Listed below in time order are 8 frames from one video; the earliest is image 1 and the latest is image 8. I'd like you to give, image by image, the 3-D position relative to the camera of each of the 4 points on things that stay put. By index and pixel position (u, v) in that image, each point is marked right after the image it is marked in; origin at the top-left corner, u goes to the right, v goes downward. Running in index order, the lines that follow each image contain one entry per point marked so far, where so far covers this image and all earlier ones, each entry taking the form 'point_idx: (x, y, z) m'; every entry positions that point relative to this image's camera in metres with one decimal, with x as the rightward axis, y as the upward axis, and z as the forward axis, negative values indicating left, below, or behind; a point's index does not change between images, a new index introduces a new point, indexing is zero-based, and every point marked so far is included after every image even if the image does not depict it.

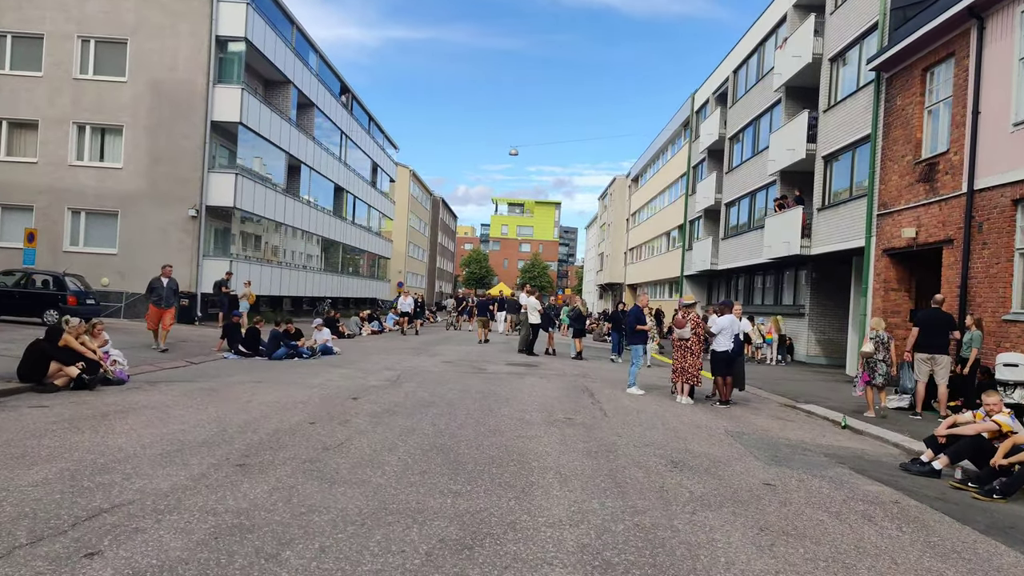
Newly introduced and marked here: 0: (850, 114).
0: (+7.6, +3.9, +17.9) m
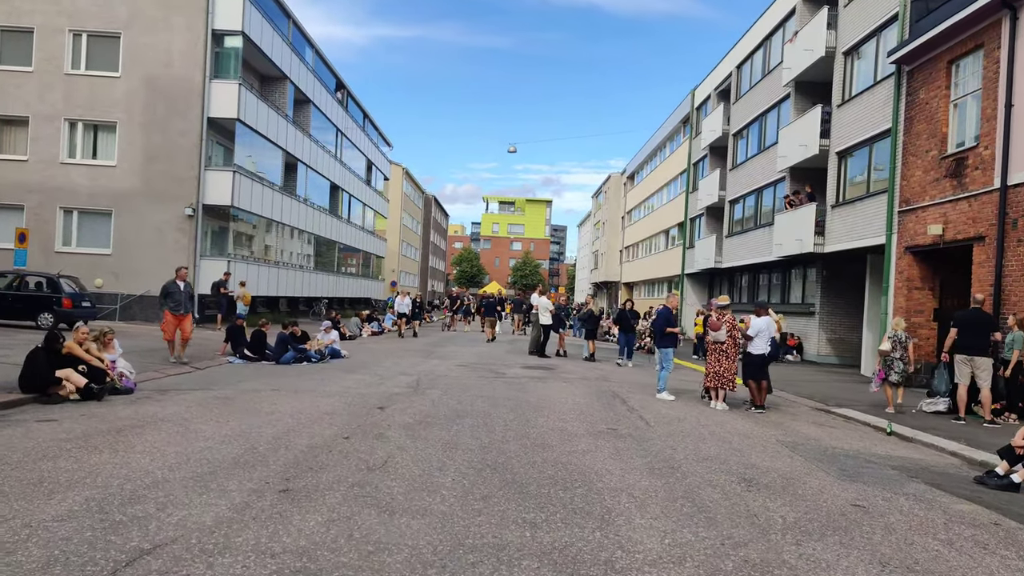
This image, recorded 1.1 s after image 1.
0: (+7.8, +3.9, +17.5) m
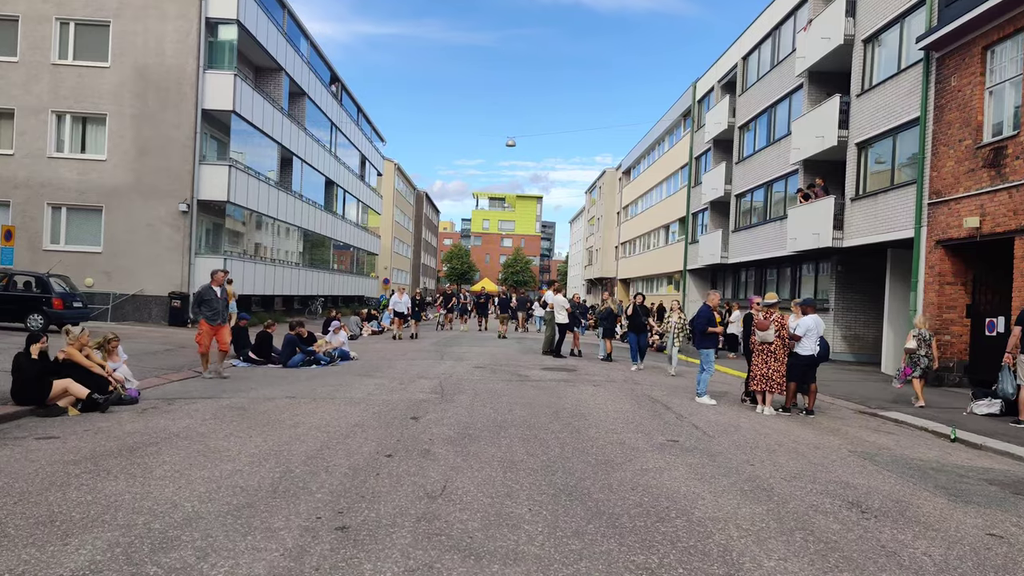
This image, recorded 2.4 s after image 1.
0: (+8.1, +4.0, +17.0) m
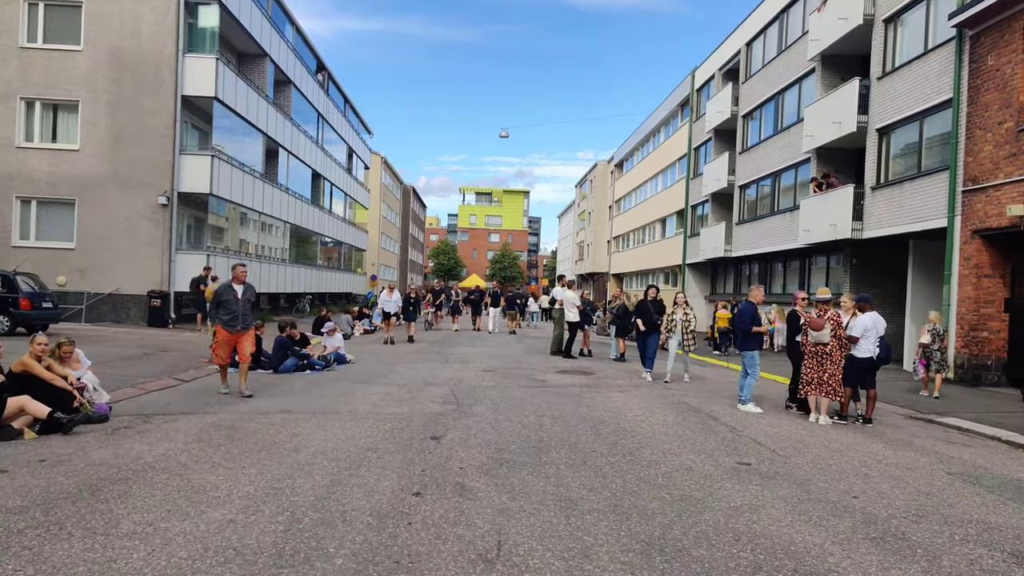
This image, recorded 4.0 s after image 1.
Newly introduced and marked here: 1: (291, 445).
0: (+8.2, +4.2, +16.0) m
1: (-1.6, -1.1, +5.8) m
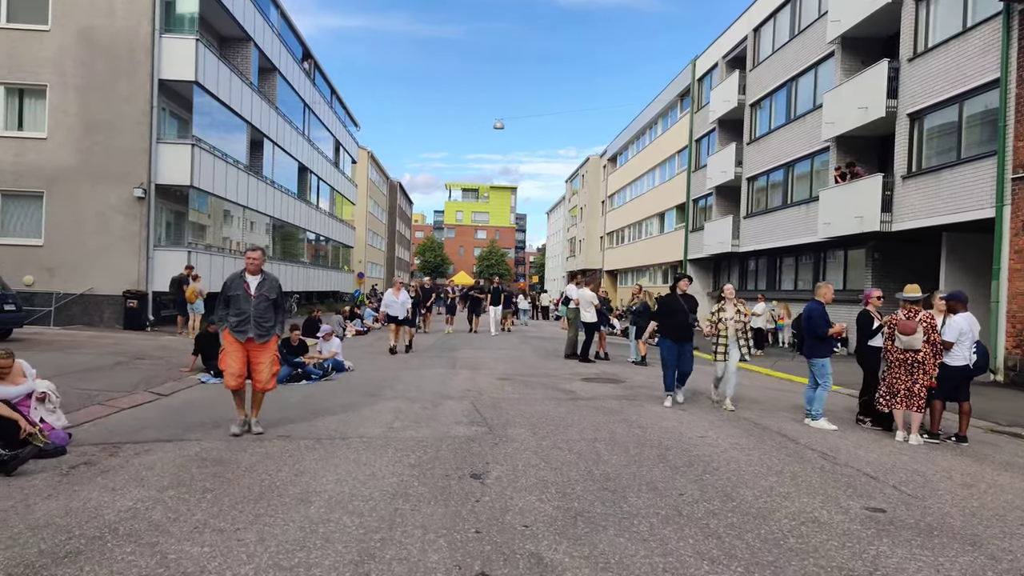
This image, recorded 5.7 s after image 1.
0: (+8.3, +4.3, +14.9) m
1: (-1.2, -1.2, +4.5) m
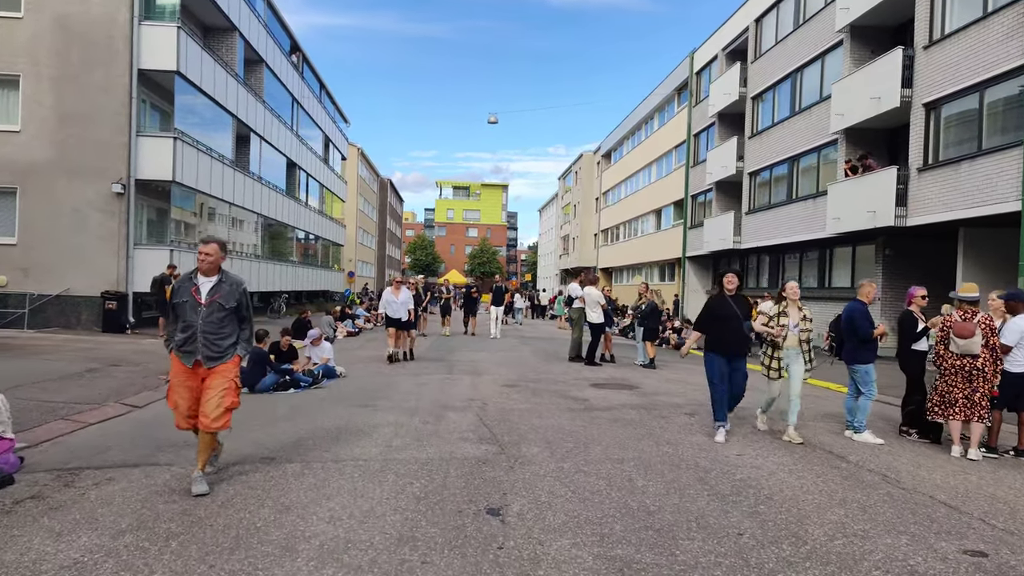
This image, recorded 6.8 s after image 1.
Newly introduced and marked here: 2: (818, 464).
0: (+8.3, +4.3, +14.2) m
1: (-1.1, -1.2, +3.7) m
2: (+2.2, -1.3, +5.7) m
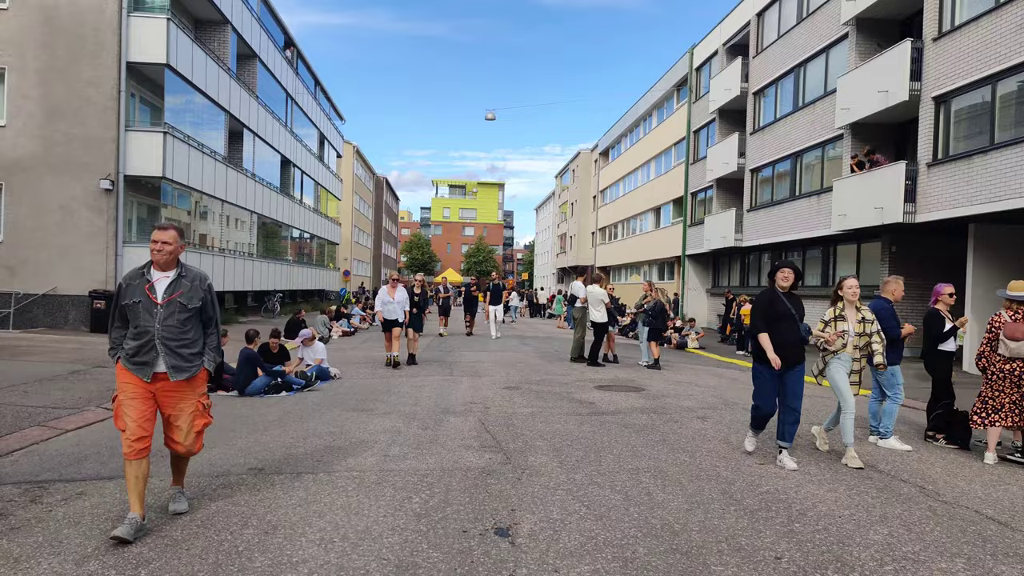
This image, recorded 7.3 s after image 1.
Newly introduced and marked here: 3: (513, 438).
0: (+8.3, +4.3, +13.9) m
1: (-1.0, -1.2, +3.3) m
2: (+2.2, -1.2, +5.3) m
3: (0.0, -1.2, +6.2) m
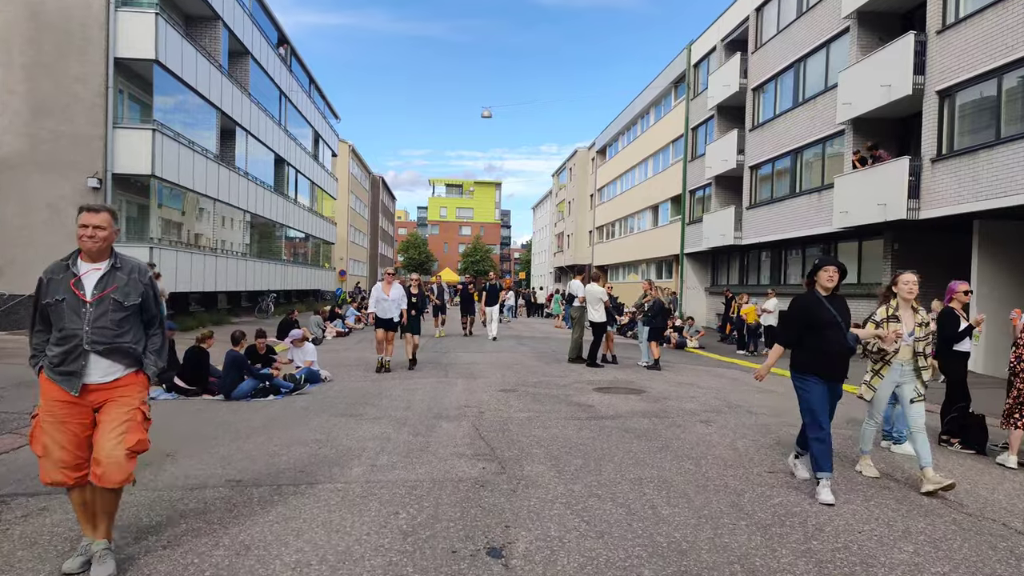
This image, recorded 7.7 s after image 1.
0: (+8.2, +4.4, +13.6) m
1: (-1.1, -1.2, +3.0) m
2: (+2.2, -1.2, +5.0) m
3: (0.0, -1.2, +5.9) m
